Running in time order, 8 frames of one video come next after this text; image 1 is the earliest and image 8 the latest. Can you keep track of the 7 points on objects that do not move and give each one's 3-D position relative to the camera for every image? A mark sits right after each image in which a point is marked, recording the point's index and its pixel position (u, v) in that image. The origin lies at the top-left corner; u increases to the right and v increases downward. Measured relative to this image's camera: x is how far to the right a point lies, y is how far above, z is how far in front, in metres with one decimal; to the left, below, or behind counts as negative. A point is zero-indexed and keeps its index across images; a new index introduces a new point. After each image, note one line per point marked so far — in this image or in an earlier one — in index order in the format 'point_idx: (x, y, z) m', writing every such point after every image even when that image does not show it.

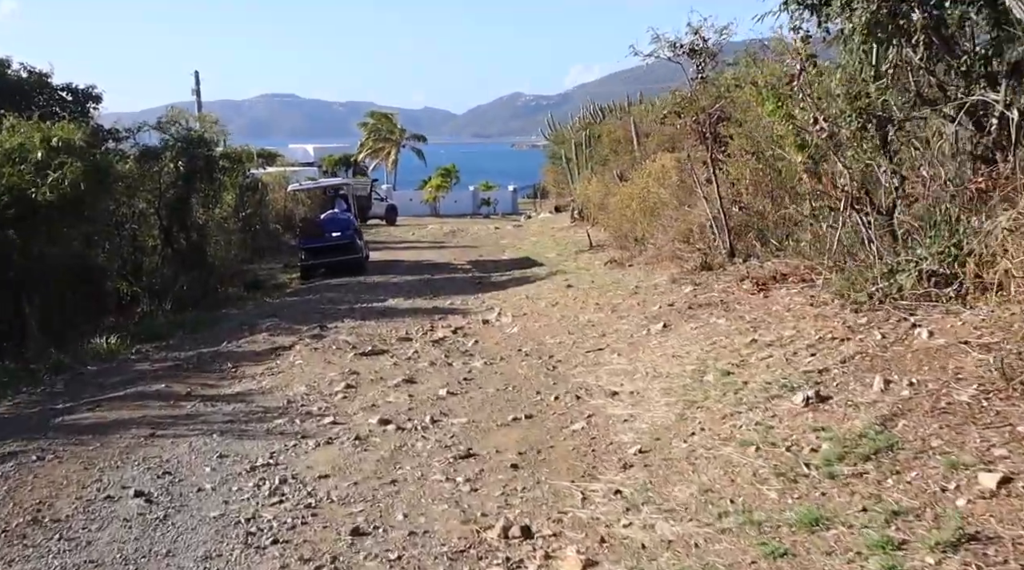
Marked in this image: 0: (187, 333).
0: (-4.9, -0.7, +16.9) m
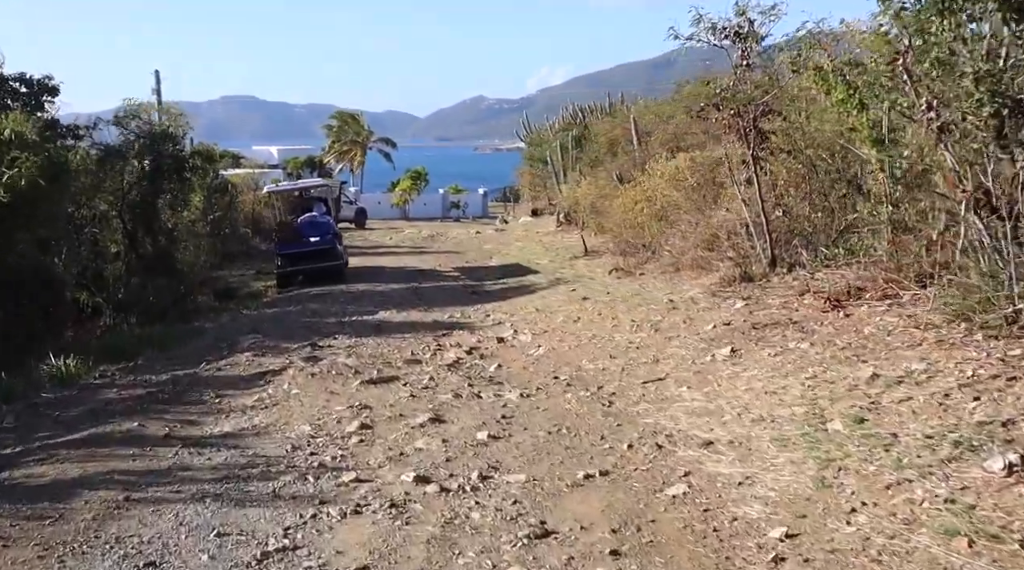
0: (-4.7, -0.9, +15.1) m
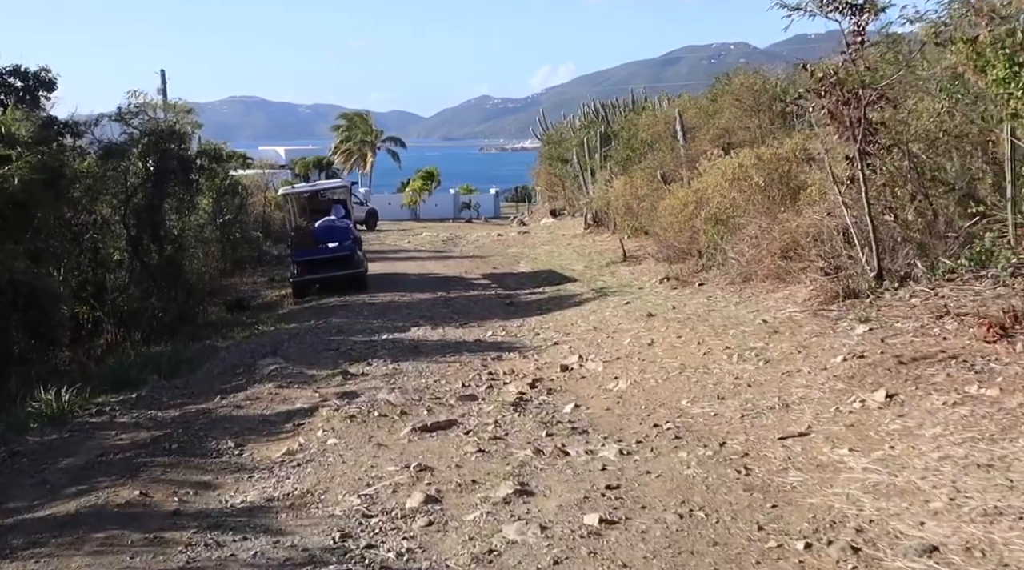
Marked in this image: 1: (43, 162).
0: (-4.1, -1.1, +13.3) m
1: (-6.1, +1.6, +14.8) m
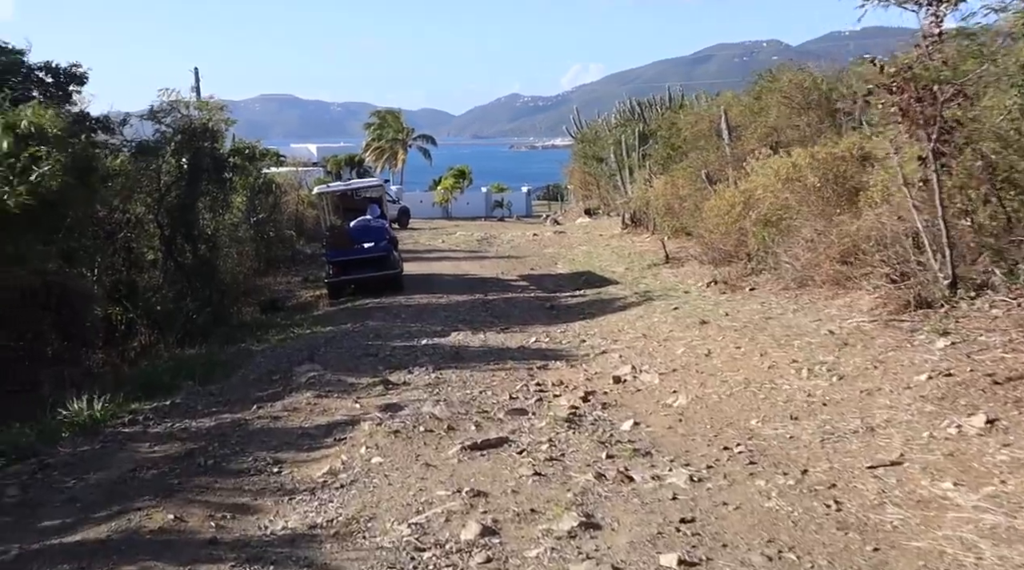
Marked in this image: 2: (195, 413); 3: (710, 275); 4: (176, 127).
0: (-3.6, -1.1, +12.8) m
1: (-5.5, +1.6, +14.4) m
2: (-3.2, -1.3, +11.3) m
3: (+3.4, +0.2, +19.4) m
4: (-5.4, +2.6, +18.4) m
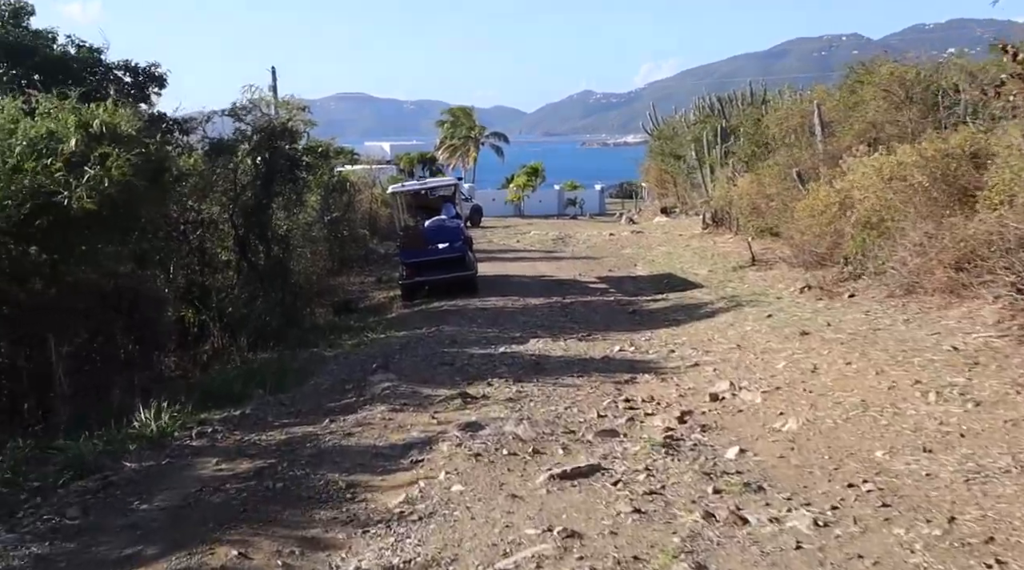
0: (-2.7, -1.2, +12.3) m
1: (-4.5, +1.5, +14.0) m
2: (-2.4, -1.3, +10.7) m
3: (+4.7, +0.1, +18.4) m
4: (-4.1, +2.5, +18.0) m
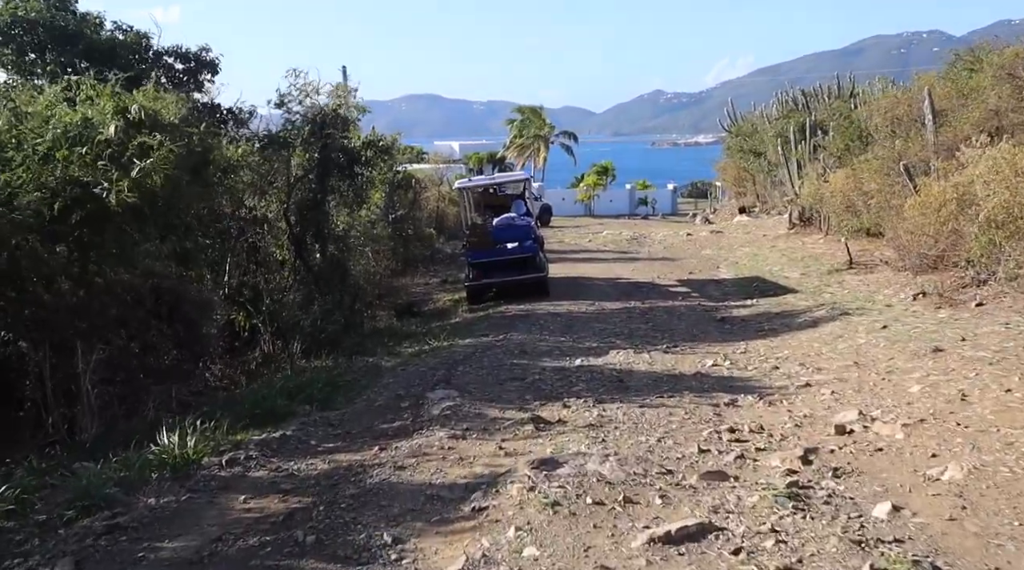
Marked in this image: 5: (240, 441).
0: (-1.9, -1.2, +10.9) m
1: (-3.6, +1.5, +12.6) m
2: (-1.7, -1.4, +9.3) m
3: (+5.8, 0.0, +16.5) m
4: (-3.0, +2.5, +16.6) m
5: (-2.4, -1.3, +9.8) m
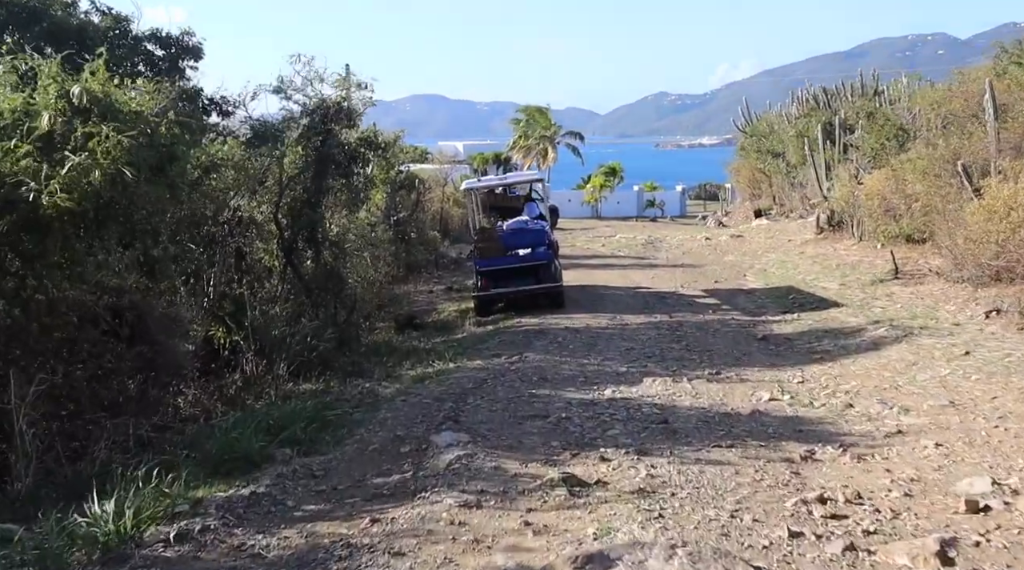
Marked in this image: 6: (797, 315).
0: (-1.7, -1.4, +9.0) m
1: (-3.4, +1.4, +10.8) m
2: (-1.5, -1.5, +7.4) m
3: (+6.0, -0.2, +14.6) m
4: (-2.8, +2.4, +14.8) m
5: (-2.2, -1.5, +7.9) m
6: (+4.1, -0.4, +16.3) m
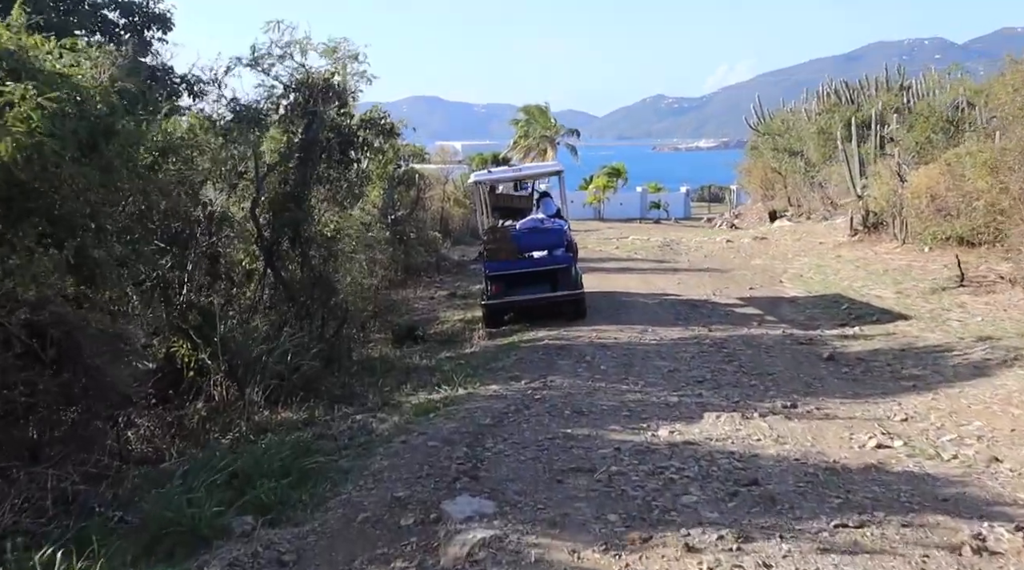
0: (-1.5, -1.5, +6.7) m
1: (-3.2, +1.3, +8.5) m
2: (-1.3, -1.6, +5.1) m
3: (+6.3, -0.3, +12.3) m
4: (-2.6, +2.3, +12.5) m
5: (-2.0, -1.6, +5.6) m
6: (+4.3, -0.5, +14.1) m
